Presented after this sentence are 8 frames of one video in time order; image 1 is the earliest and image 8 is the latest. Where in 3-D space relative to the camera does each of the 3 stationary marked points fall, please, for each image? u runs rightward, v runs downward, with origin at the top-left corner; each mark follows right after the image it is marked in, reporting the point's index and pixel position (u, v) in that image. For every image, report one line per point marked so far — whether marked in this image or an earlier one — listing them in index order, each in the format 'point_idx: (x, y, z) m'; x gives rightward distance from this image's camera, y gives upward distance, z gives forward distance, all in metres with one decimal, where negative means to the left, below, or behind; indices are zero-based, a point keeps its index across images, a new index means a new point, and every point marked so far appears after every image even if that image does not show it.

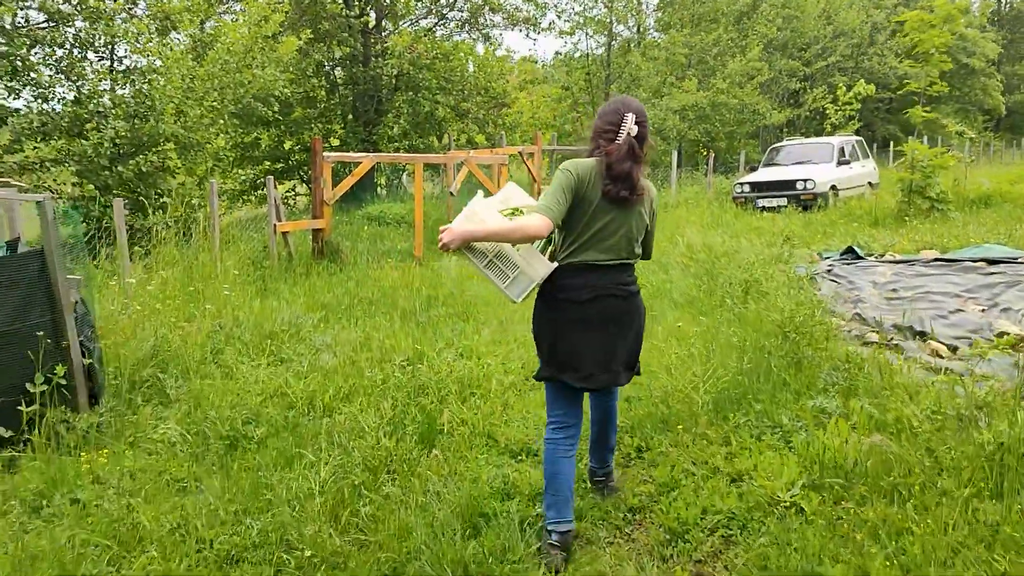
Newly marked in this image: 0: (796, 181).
0: (+4.2, +1.6, +13.8) m
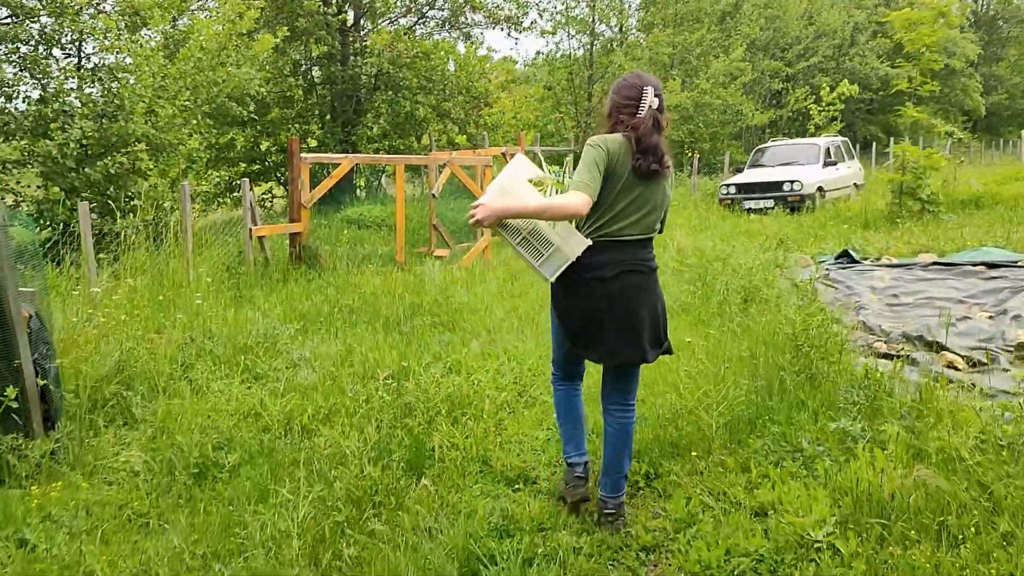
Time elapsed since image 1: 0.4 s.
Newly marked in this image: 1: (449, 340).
0: (+3.9, +1.5, +13.6) m
1: (-0.4, -0.3, +5.6) m
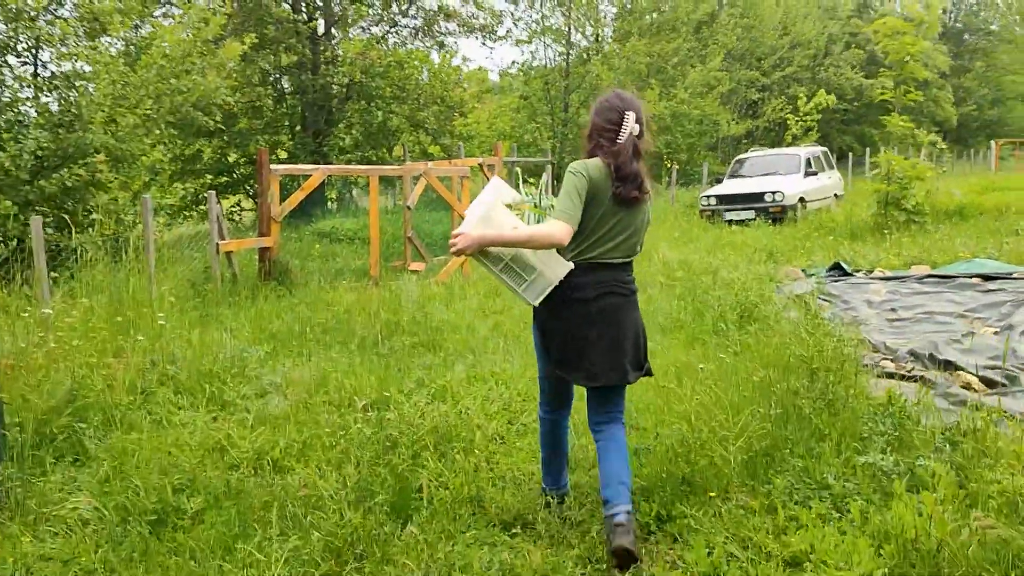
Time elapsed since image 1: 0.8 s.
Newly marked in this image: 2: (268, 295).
0: (+3.6, +1.4, +13.4) m
1: (-0.5, -0.4, +5.3) m
2: (-2.1, -0.1, +8.2) m
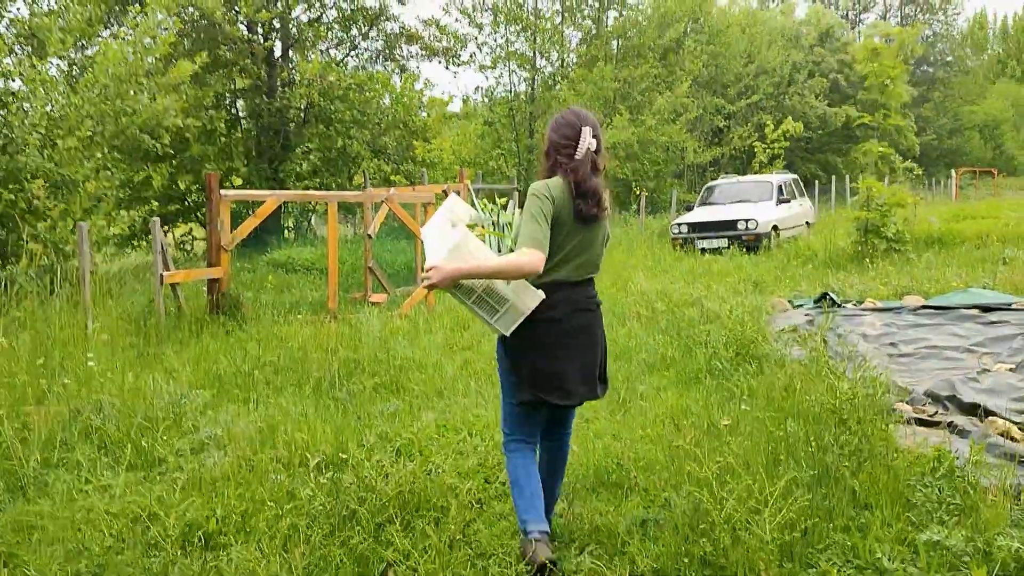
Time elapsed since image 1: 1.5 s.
0: (+3.1, +0.9, +13.0) m
1: (-0.6, -0.6, +4.7) m
2: (-2.4, -0.3, +7.5) m
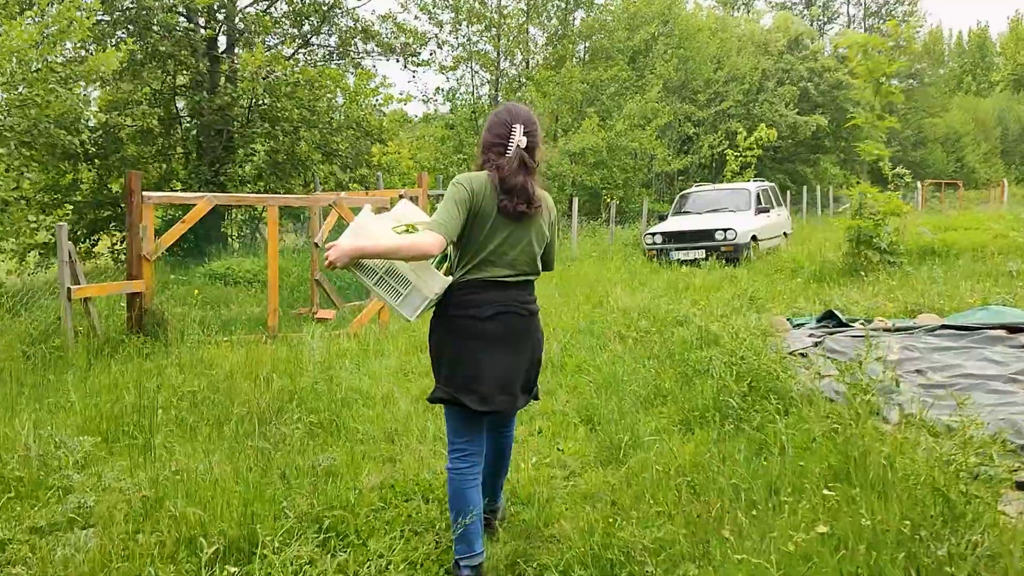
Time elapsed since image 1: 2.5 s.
0: (+2.6, +0.7, +12.2) m
1: (-0.7, -0.7, +3.7) m
2: (-2.6, -0.4, +6.5) m
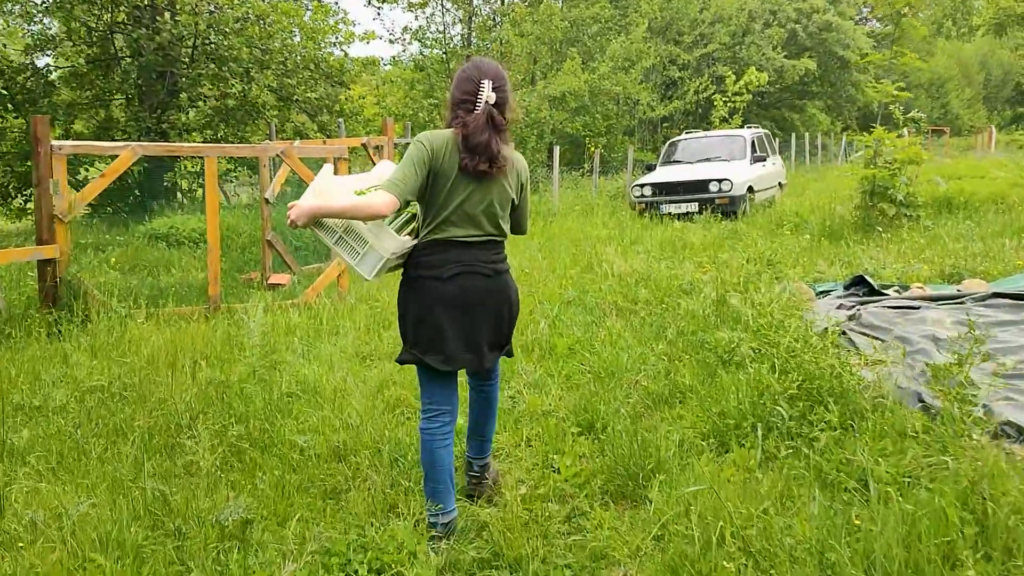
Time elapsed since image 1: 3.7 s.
0: (+2.4, +1.3, +11.2) m
1: (-0.8, -0.6, +2.7) m
2: (-2.7, -0.3, +5.4) m
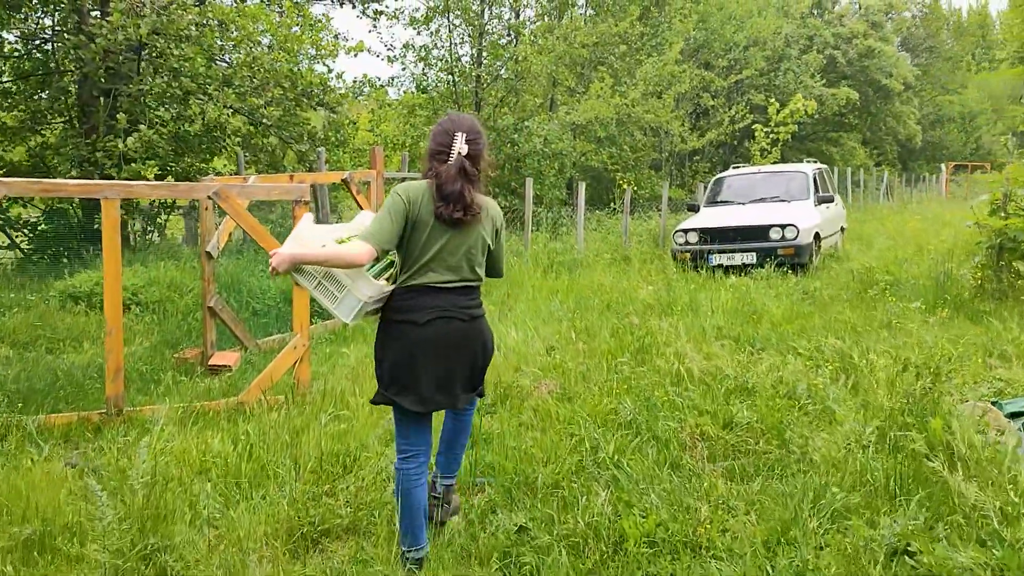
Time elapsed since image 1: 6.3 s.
0: (+2.5, +0.6, +9.2) m
1: (-0.7, -1.0, +0.6) m
2: (-2.6, -0.7, +3.4) m
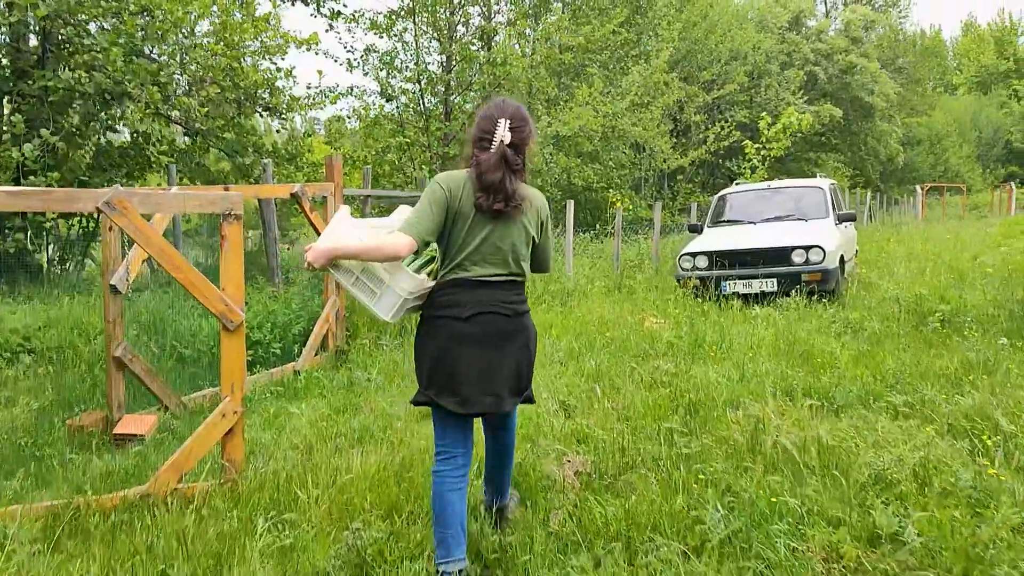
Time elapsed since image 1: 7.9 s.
0: (+2.4, +0.3, +7.9) m
1: (-0.4, -1.0, -0.8) m
2: (-2.5, -0.9, +1.9) m
